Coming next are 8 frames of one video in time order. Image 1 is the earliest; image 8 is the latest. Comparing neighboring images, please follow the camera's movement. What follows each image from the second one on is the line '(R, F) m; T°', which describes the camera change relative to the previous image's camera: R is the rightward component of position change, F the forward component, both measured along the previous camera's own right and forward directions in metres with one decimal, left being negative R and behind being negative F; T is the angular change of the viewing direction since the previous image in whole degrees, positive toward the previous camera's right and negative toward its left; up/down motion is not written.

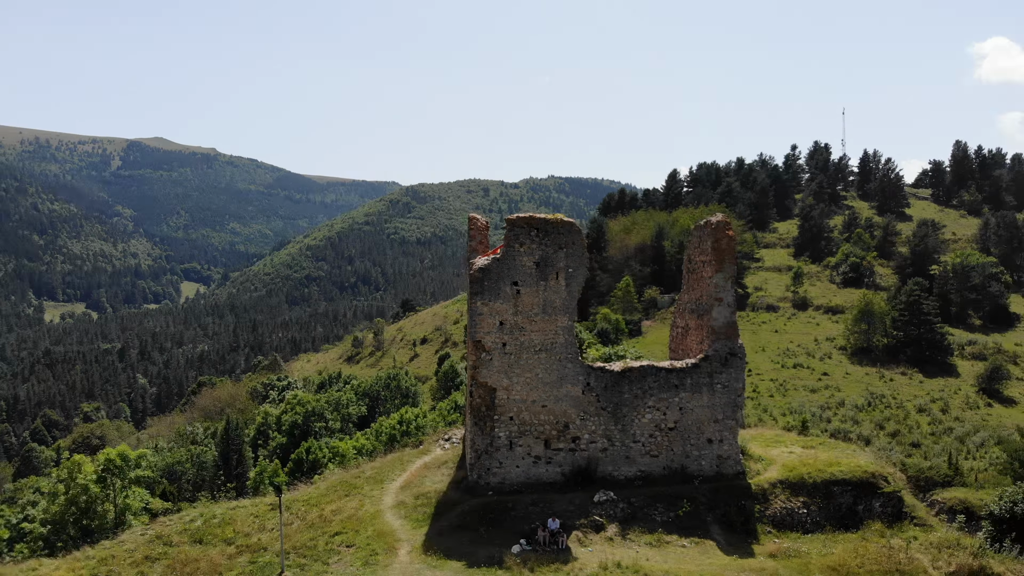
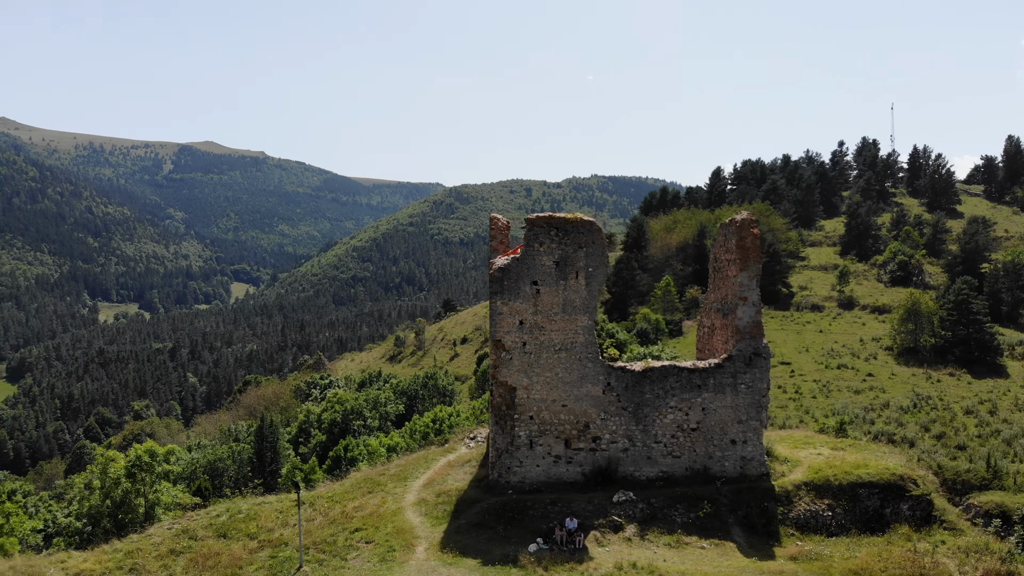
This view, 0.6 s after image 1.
(+0.8, 0.0) m; -3°
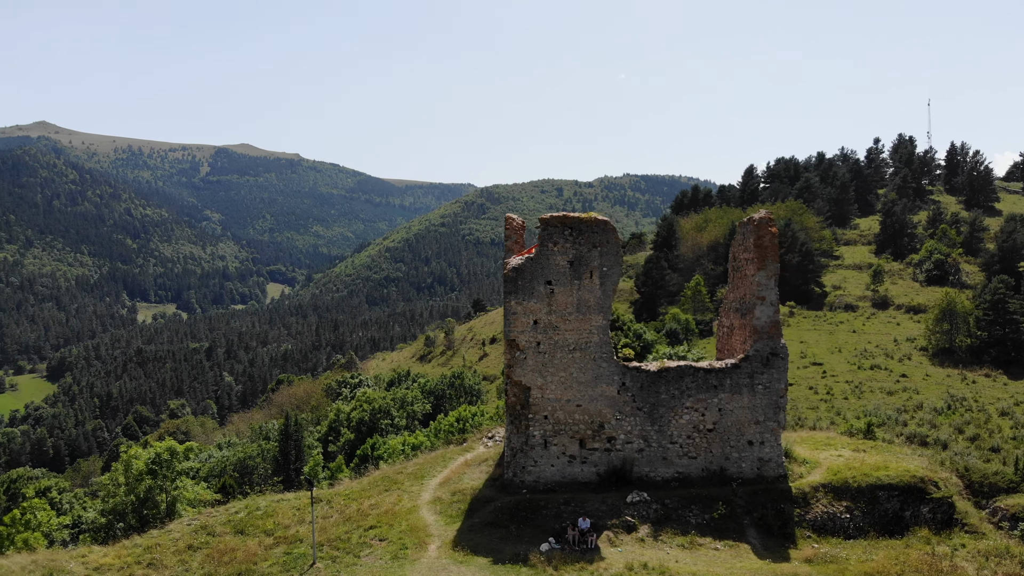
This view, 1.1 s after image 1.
(+0.6, 0.0) m; -2°
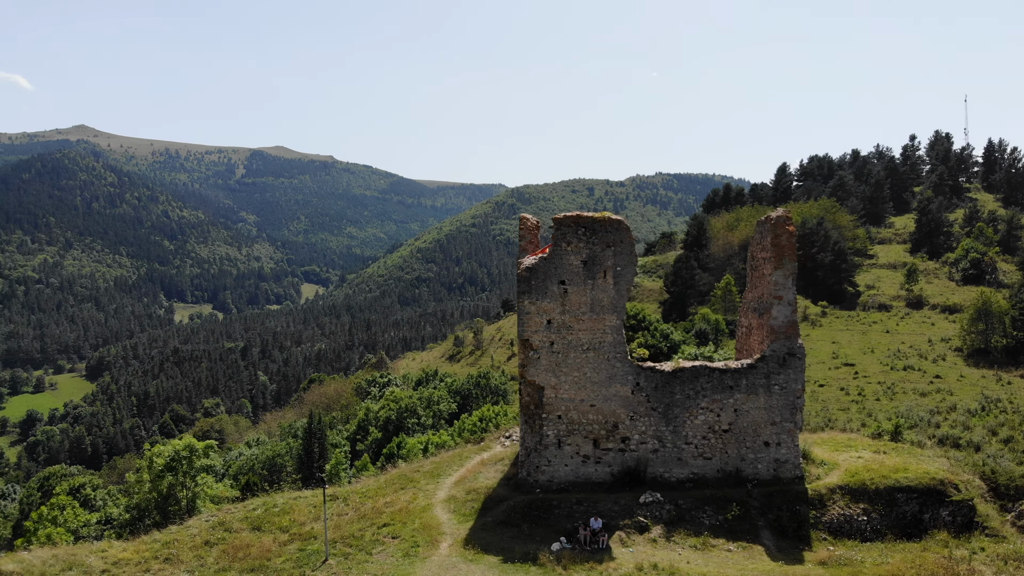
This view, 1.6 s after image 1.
(+0.6, 0.0) m; -2°
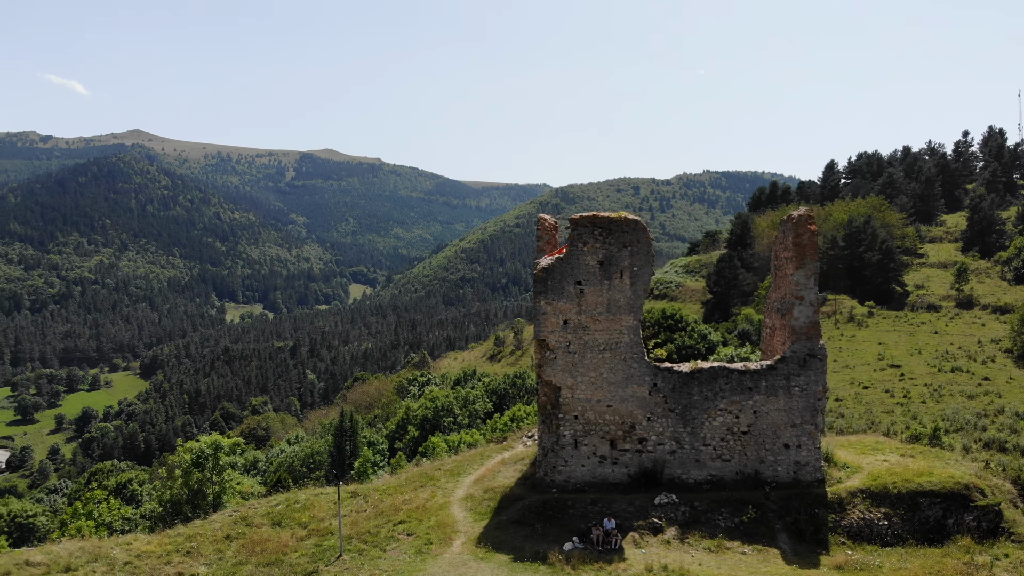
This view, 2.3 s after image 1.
(+0.9, -0.1) m; -3°
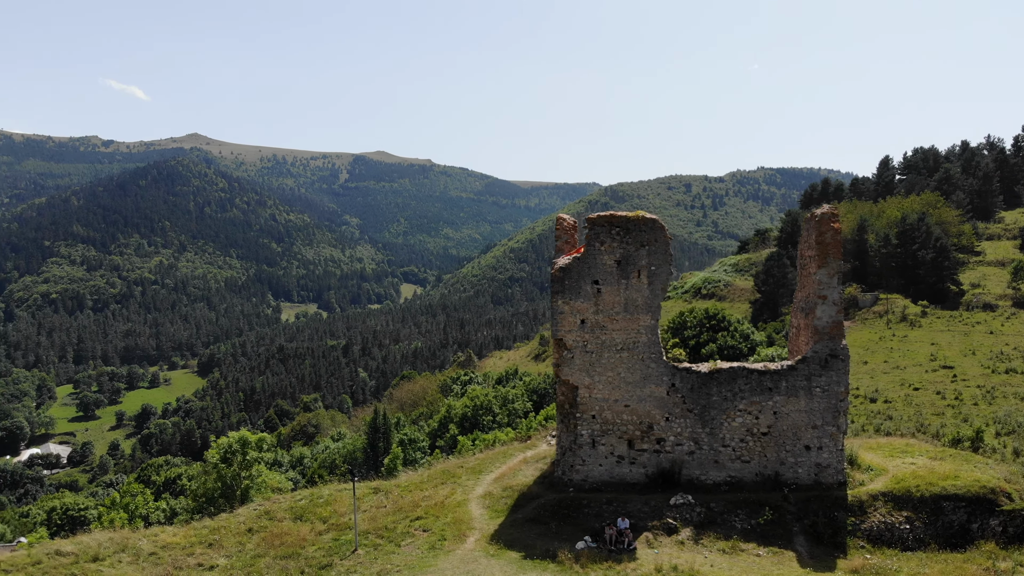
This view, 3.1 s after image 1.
(+1.0, -0.1) m; -4°
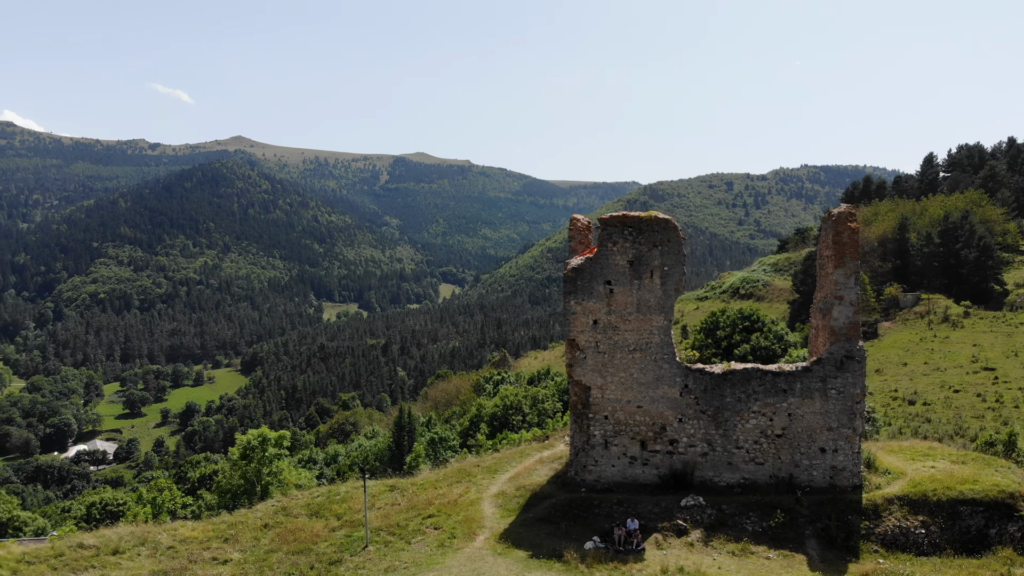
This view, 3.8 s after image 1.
(+0.8, -0.1) m; -3°
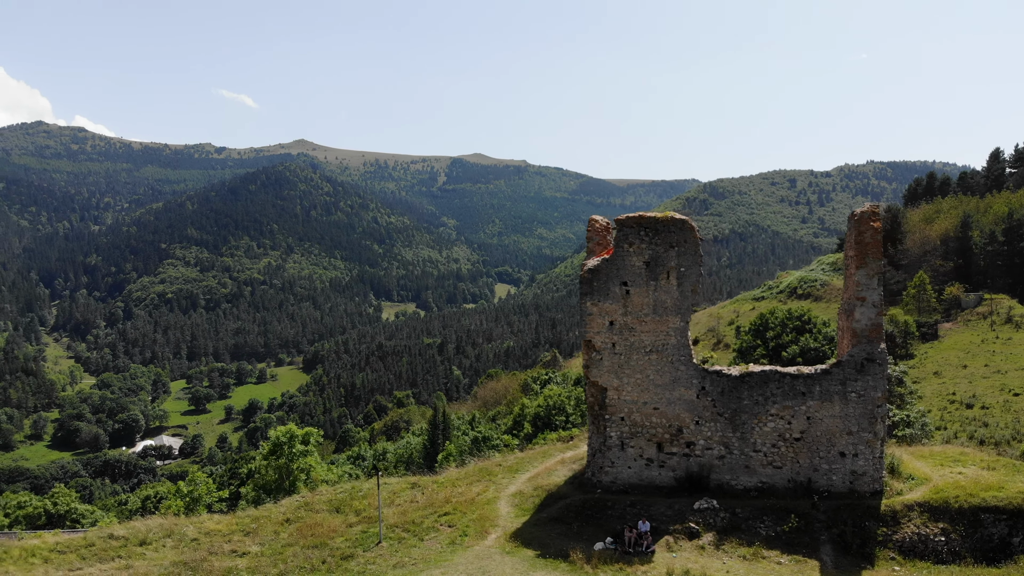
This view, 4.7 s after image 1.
(+1.3, -0.1) m; -5°
